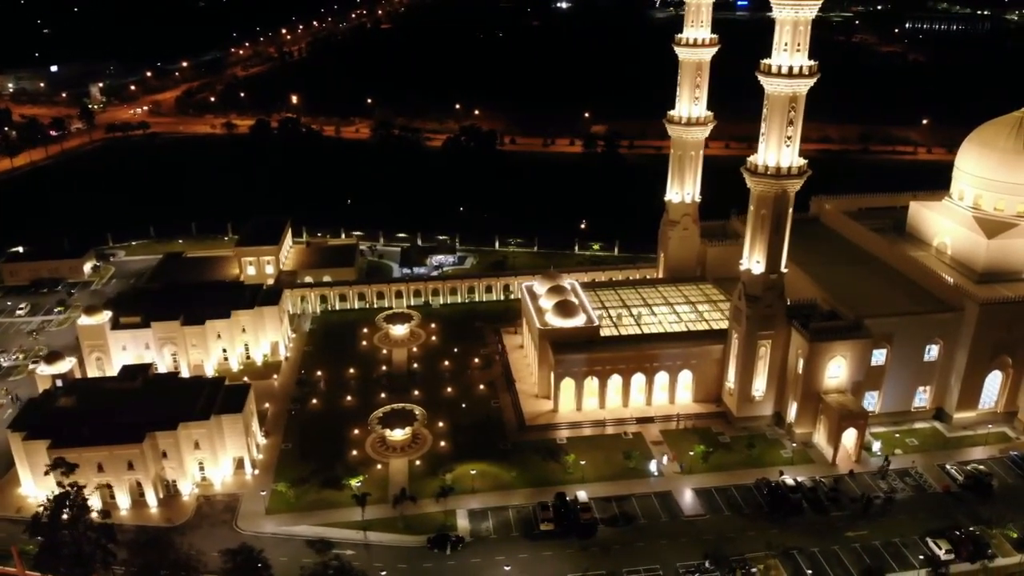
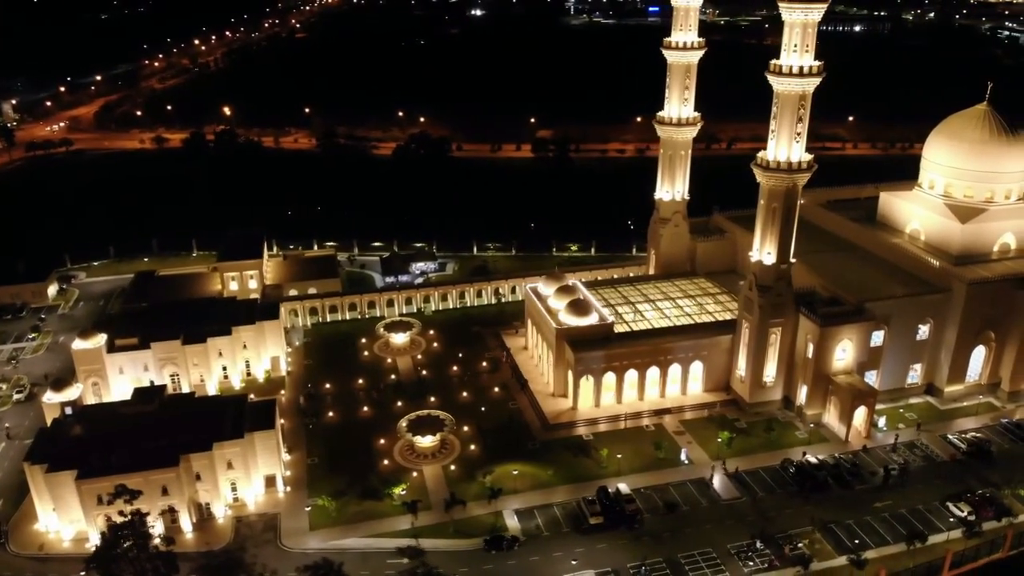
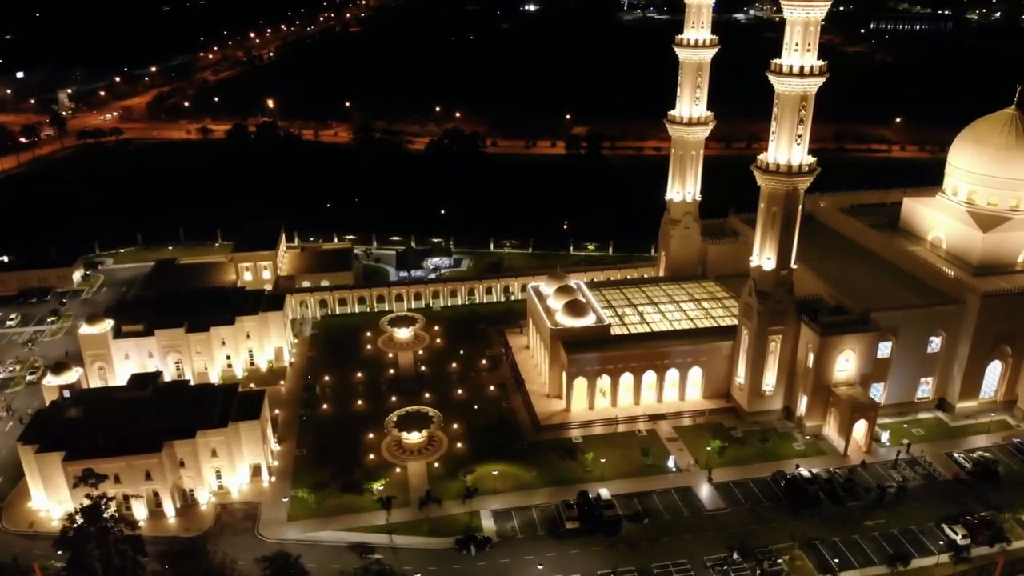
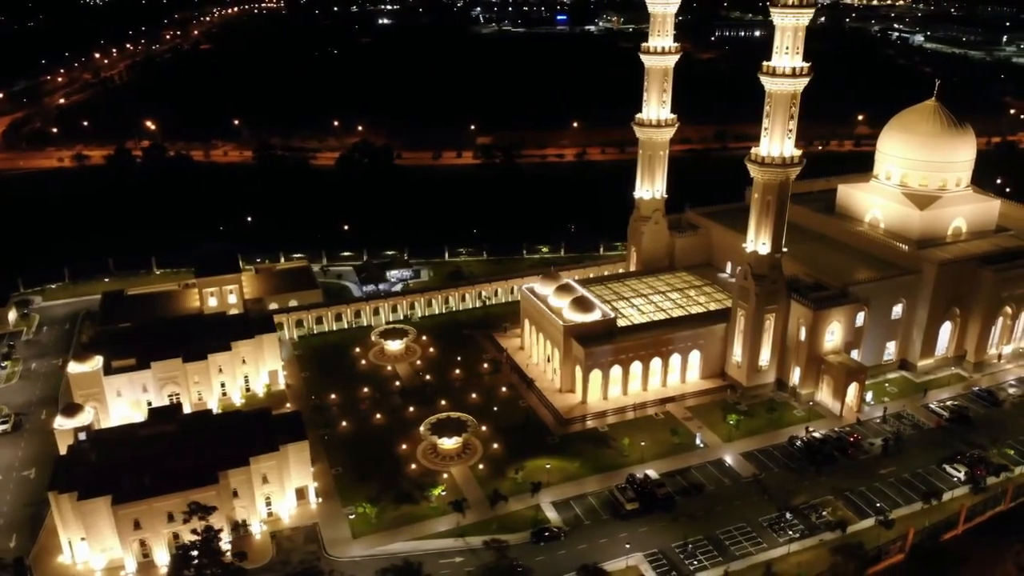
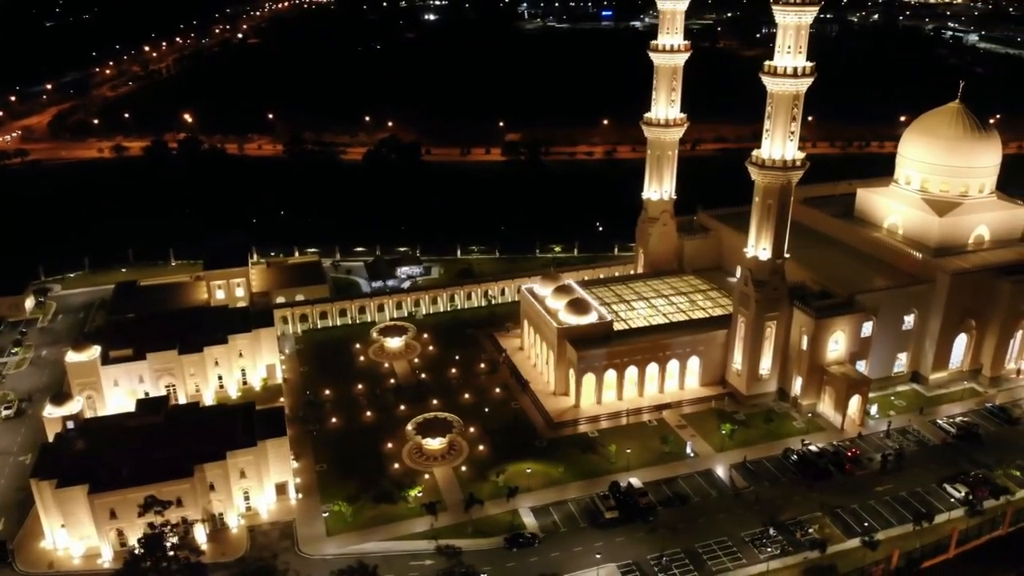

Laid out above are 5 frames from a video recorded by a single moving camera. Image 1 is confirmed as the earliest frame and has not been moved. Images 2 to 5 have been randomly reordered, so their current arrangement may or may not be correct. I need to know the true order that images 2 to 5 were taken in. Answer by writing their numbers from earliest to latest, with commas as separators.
3, 2, 5, 4
